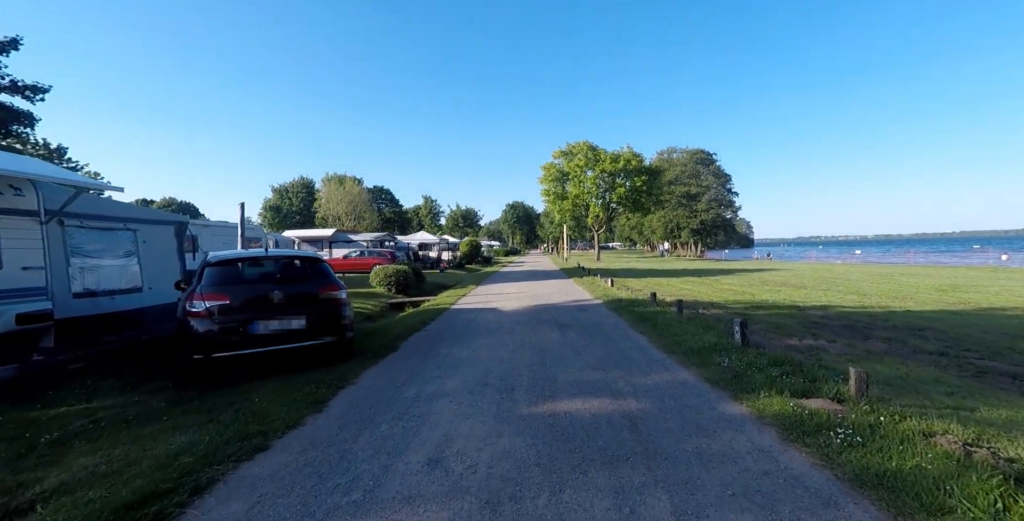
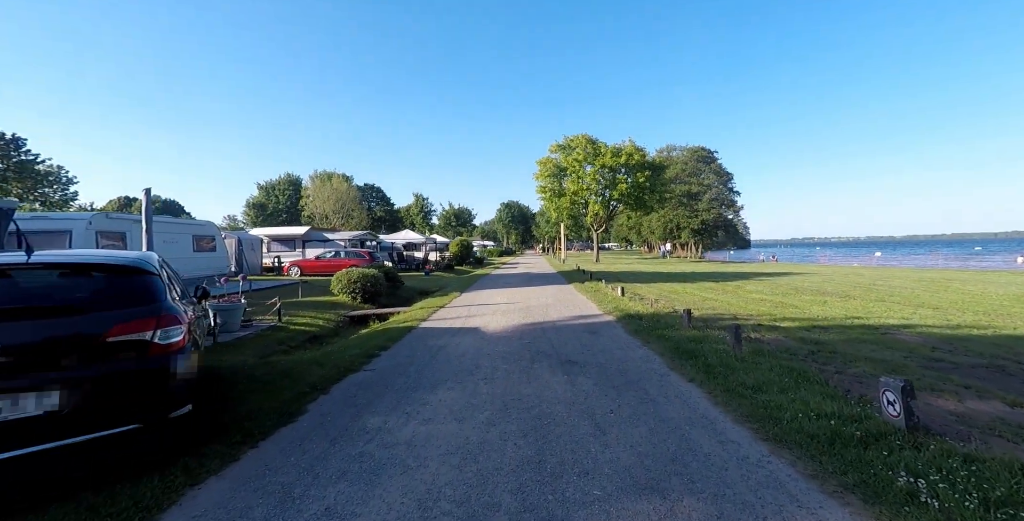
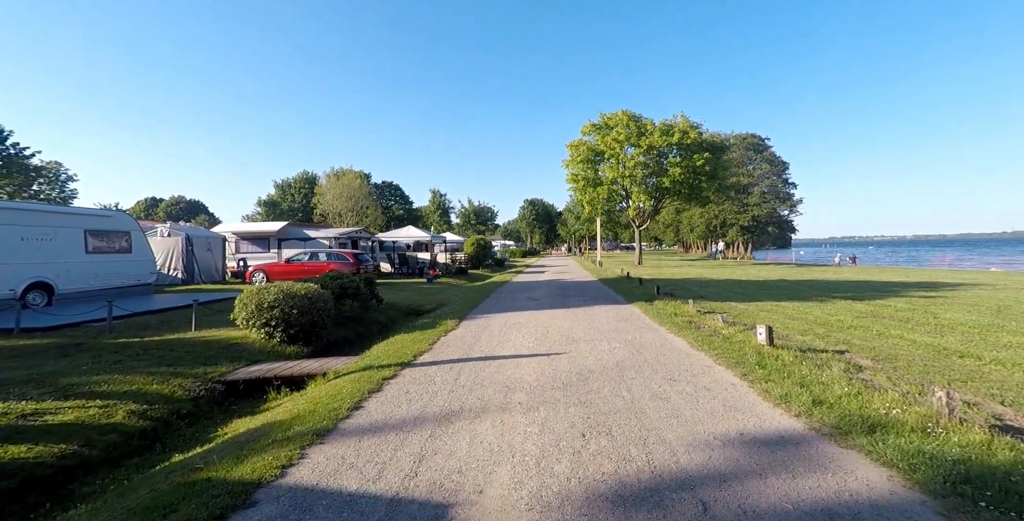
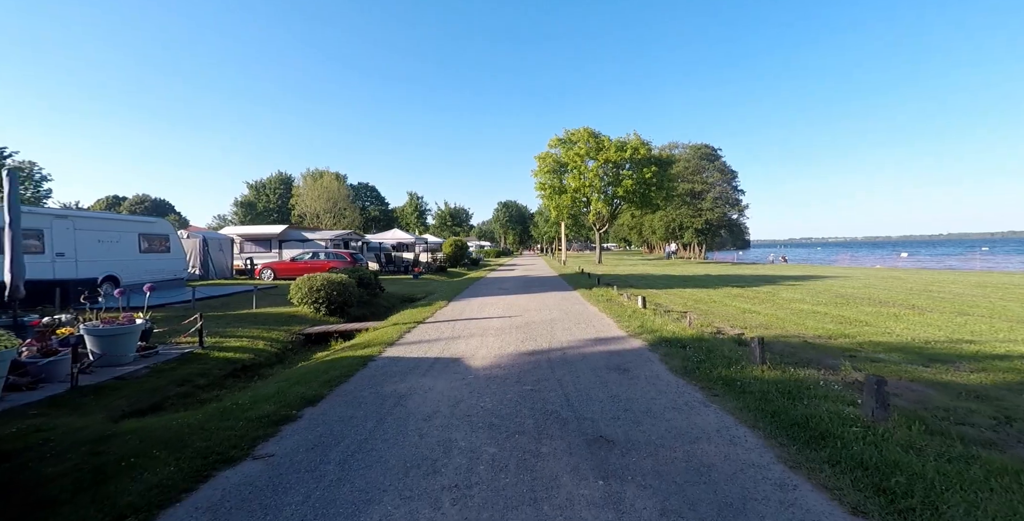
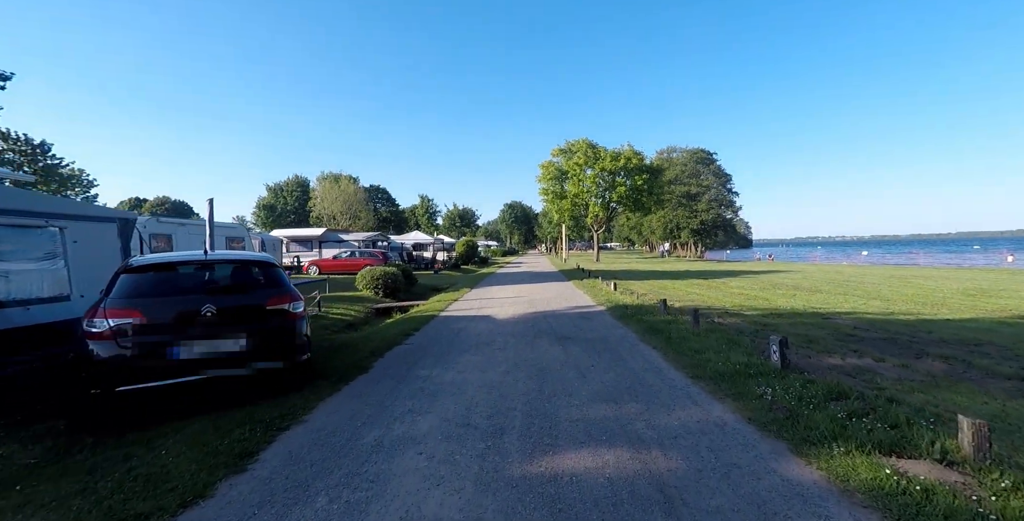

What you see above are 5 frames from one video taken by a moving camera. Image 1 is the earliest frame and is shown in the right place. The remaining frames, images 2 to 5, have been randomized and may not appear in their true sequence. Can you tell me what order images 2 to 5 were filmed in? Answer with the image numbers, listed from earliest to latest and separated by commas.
5, 2, 4, 3
